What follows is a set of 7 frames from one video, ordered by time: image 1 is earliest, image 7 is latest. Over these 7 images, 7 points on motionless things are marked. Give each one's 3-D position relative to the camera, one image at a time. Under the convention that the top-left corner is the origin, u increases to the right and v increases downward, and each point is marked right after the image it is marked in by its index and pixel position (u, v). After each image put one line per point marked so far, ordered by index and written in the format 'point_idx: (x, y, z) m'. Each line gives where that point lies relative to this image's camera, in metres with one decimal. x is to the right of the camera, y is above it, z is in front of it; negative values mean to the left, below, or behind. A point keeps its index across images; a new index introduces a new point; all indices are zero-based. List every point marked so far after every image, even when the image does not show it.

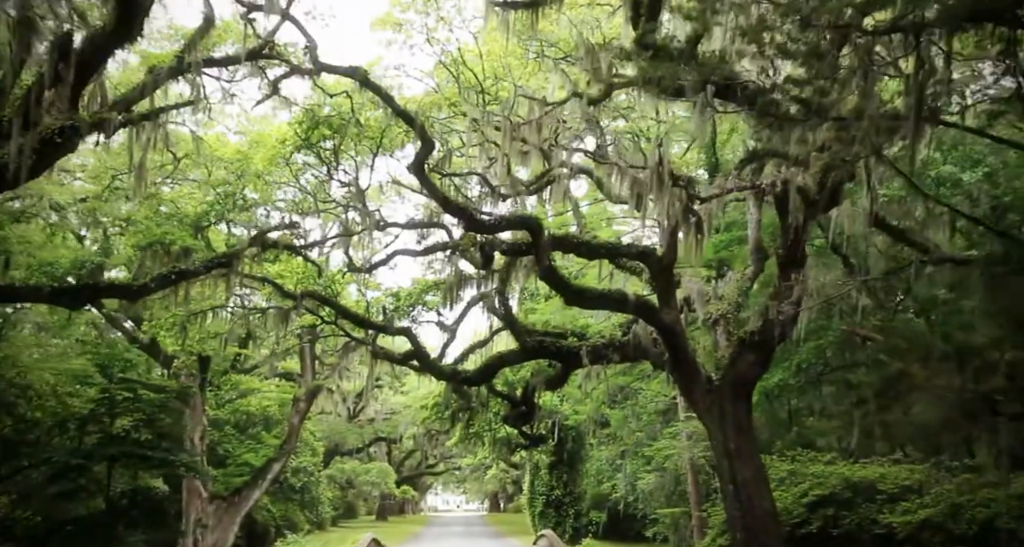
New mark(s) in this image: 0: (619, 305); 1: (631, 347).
0: (+1.4, -0.4, +10.2) m
1: (+1.7, -1.1, +11.3) m
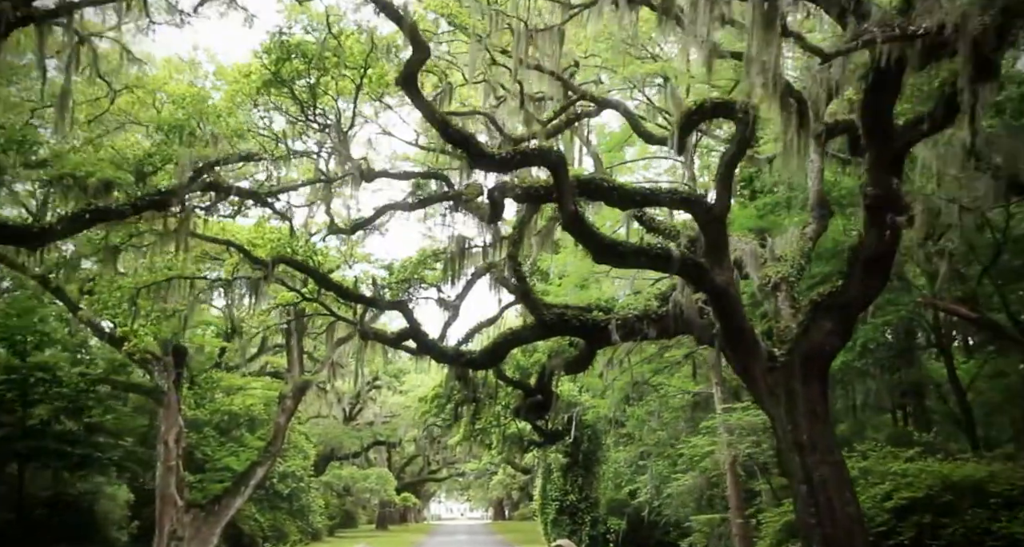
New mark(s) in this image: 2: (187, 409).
0: (+1.6, +0.1, +8.3) m
1: (+1.9, -0.6, +9.3) m
2: (-7.7, -3.2, +18.6) m
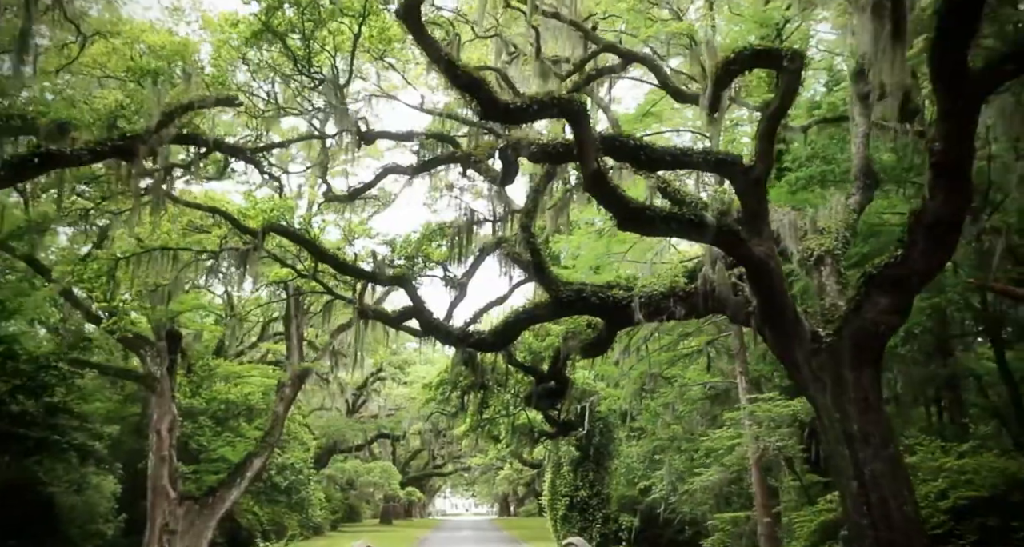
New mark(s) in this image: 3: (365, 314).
0: (+1.7, +0.4, +7.4) m
1: (+2.0, -0.3, +8.4) m
2: (-7.5, -2.8, +17.8) m
3: (-1.9, -0.5, +10.1) m
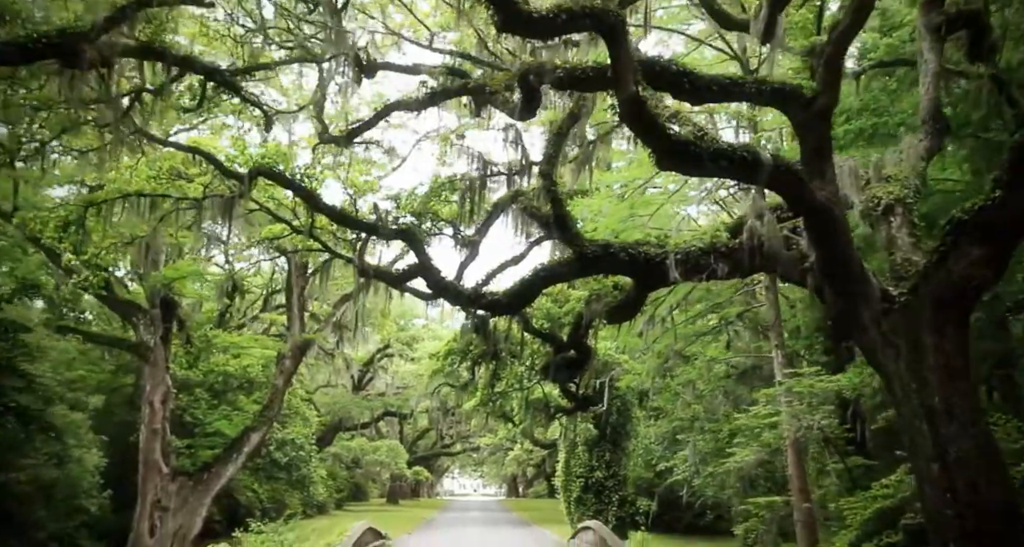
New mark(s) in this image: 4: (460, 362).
0: (+1.9, +0.8, +6.3) m
1: (+2.2, +0.2, +7.4) m
2: (-7.3, -2.1, +16.9) m
3: (-1.7, 0.0, +9.1) m
4: (-0.8, -1.3, +11.6) m
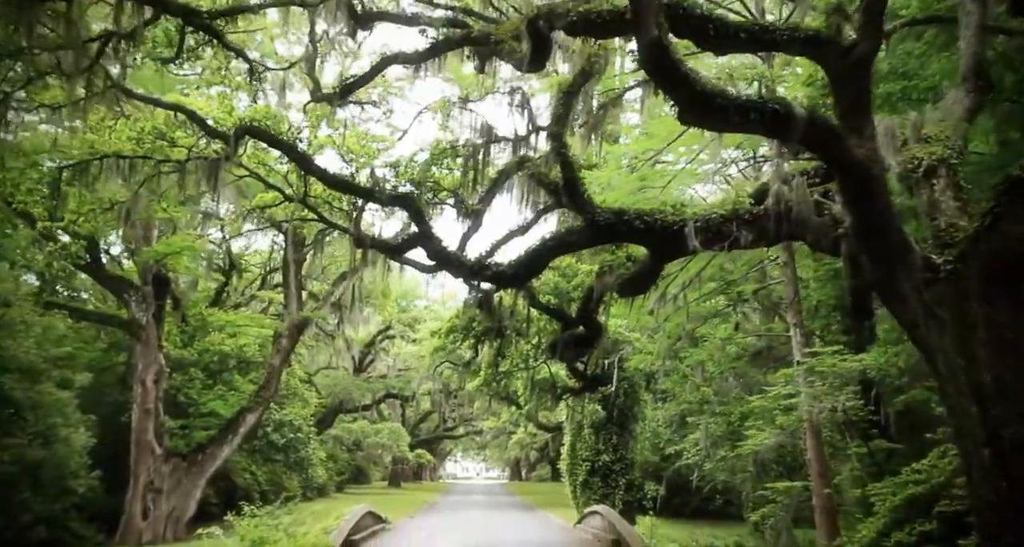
0: (+1.9, +1.1, +5.7) m
1: (+2.3, +0.5, +6.8) m
2: (-7.2, -1.6, +16.4) m
3: (-1.6, +0.3, +8.6) m
4: (-0.7, -1.0, +11.1) m
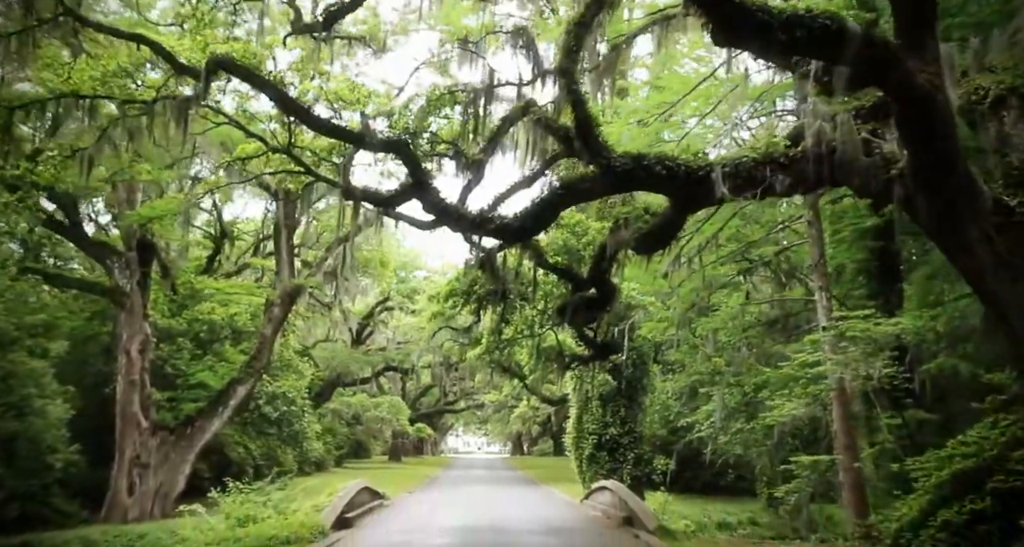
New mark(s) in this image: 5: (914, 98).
0: (+2.0, +1.4, +4.9) m
1: (+2.3, +0.8, +6.0) m
2: (-7.1, -0.9, +15.7) m
3: (-1.6, +0.8, +7.8) m
4: (-0.6, -0.4, +10.4) m
5: (+2.6, +1.1, +4.9) m
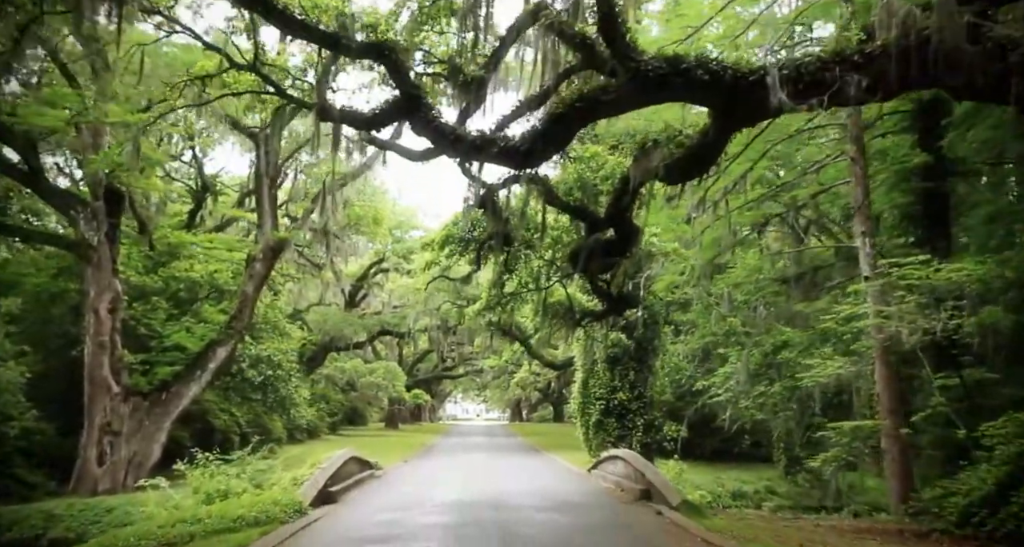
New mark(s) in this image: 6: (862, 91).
0: (+2.0, +1.9, +3.7) m
1: (+2.4, +1.3, +4.8) m
2: (-7.1, 0.0, +14.5) m
3: (-1.5, +1.3, +6.6) m
4: (-0.6, +0.2, +9.2) m
5: (+2.6, +1.5, +3.7) m
6: (+2.2, +1.2, +5.0) m
